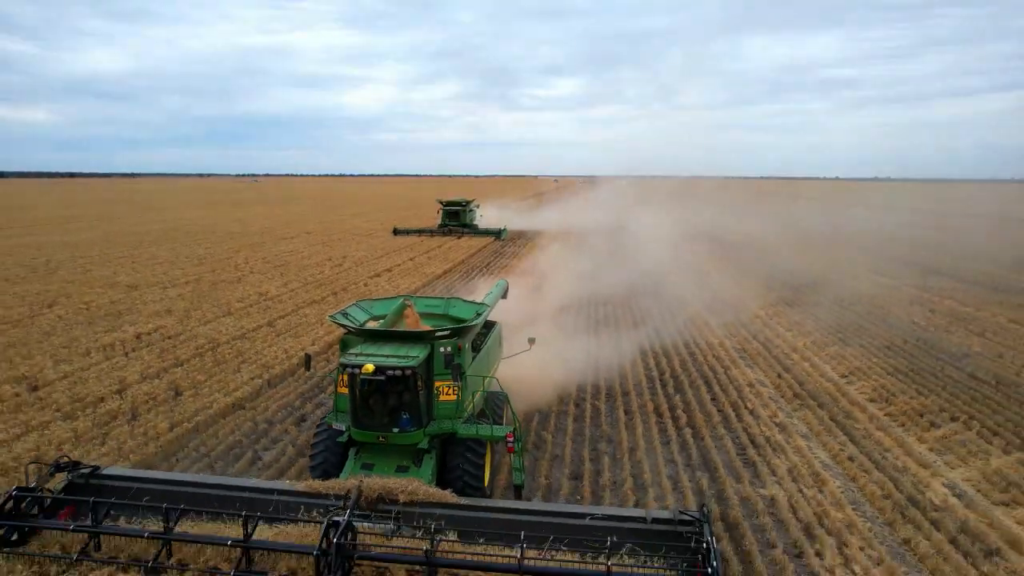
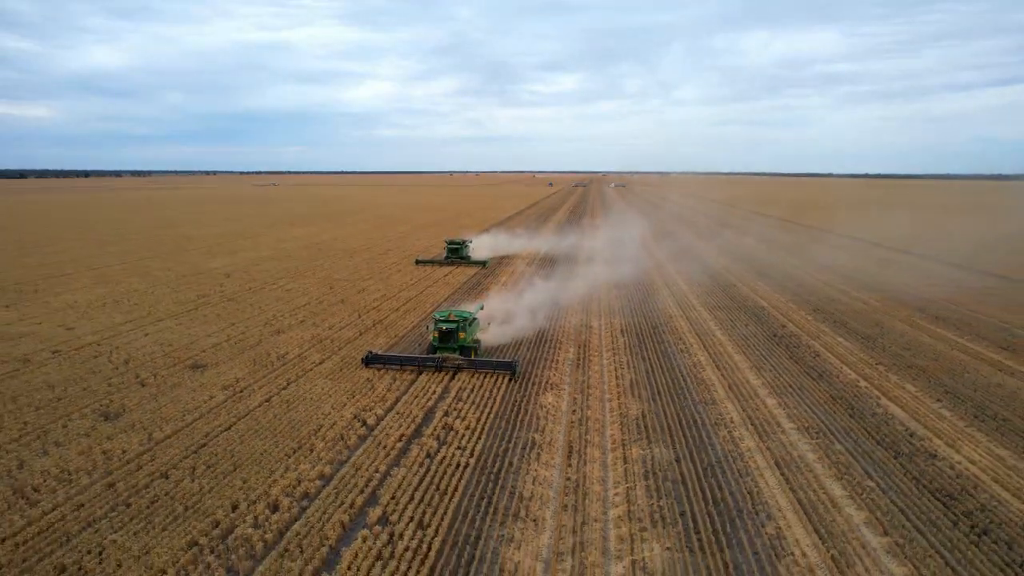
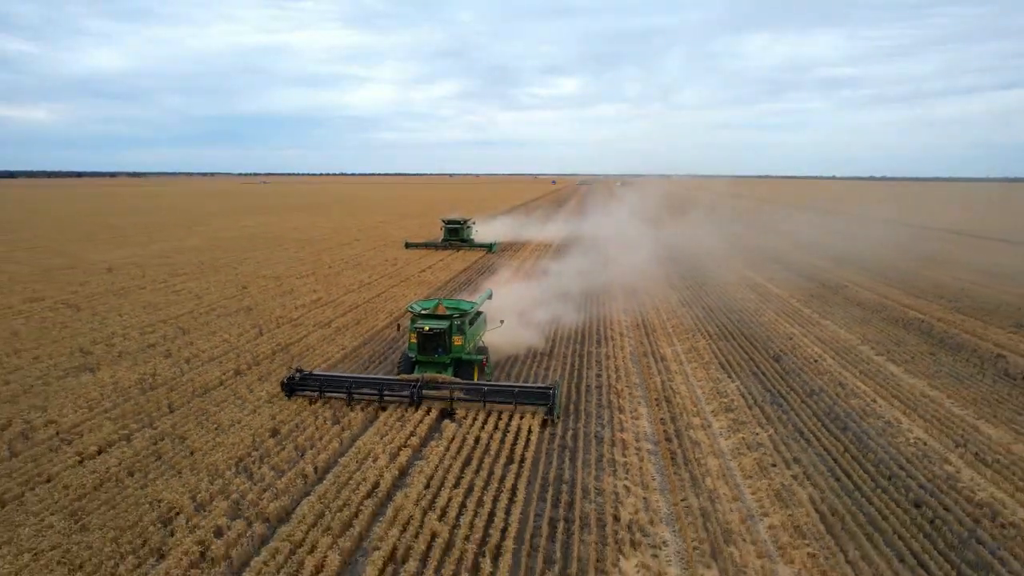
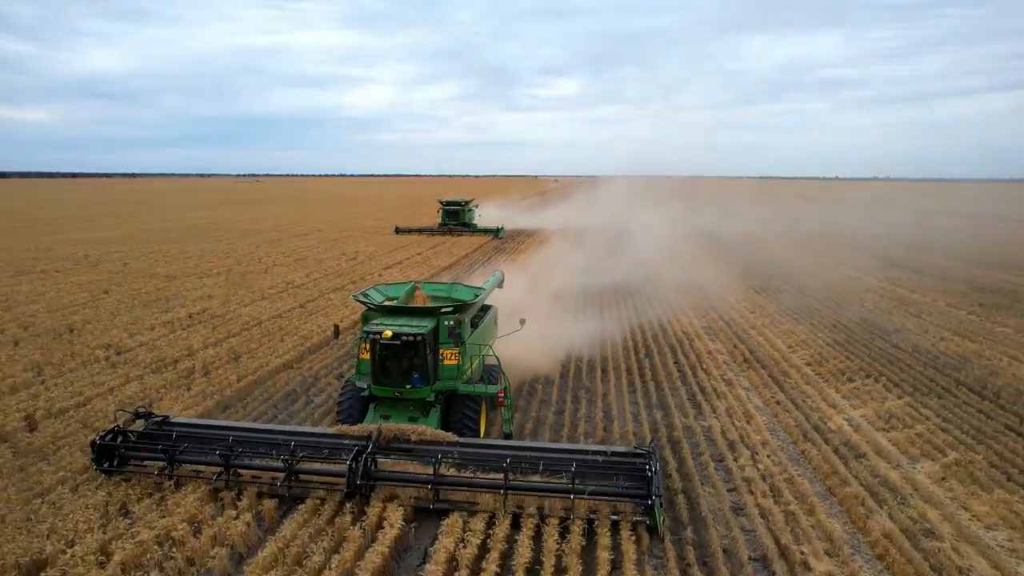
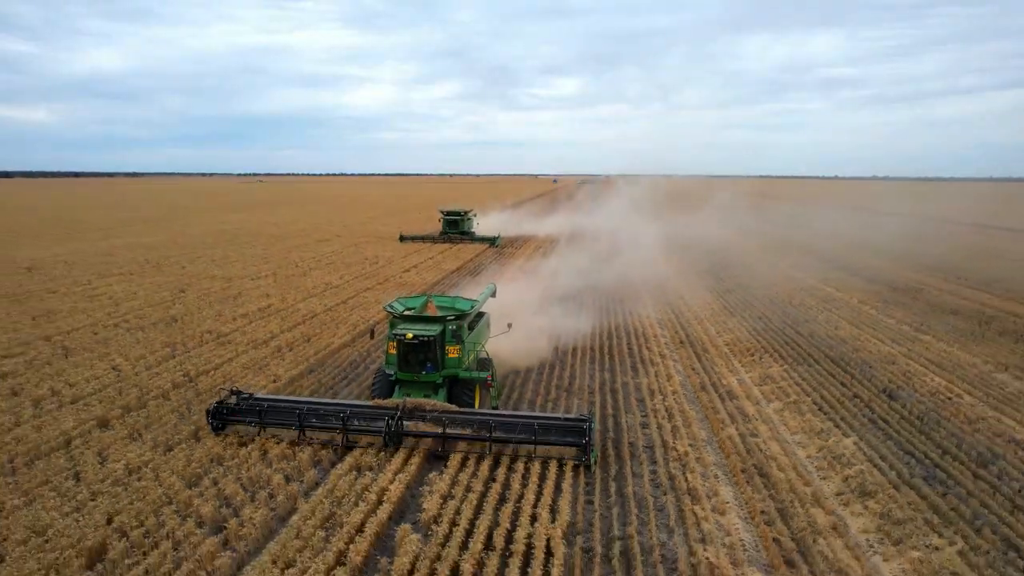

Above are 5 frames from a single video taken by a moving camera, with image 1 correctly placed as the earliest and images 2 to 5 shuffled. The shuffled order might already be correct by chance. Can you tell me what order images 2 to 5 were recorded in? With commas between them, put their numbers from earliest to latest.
4, 5, 3, 2
